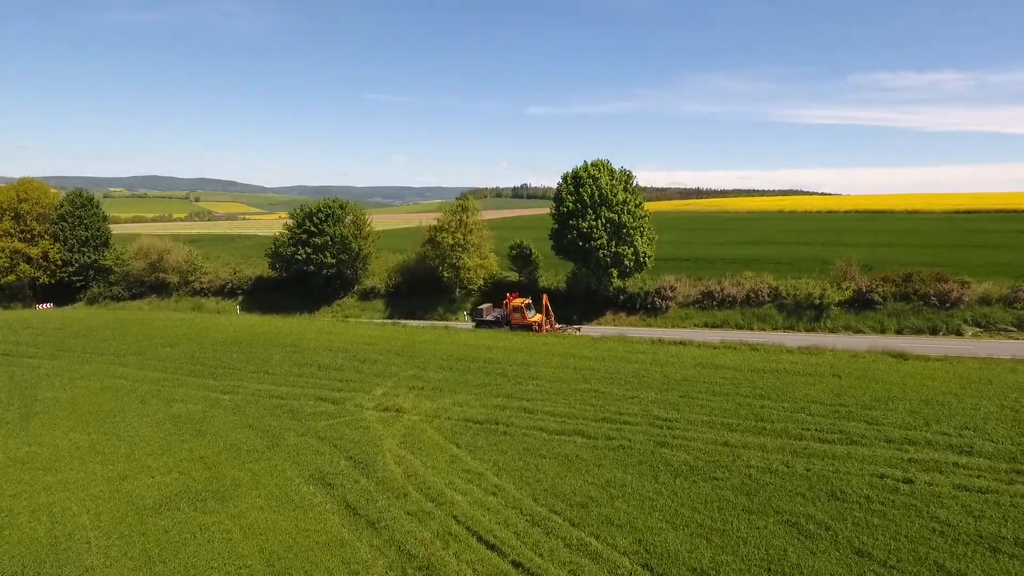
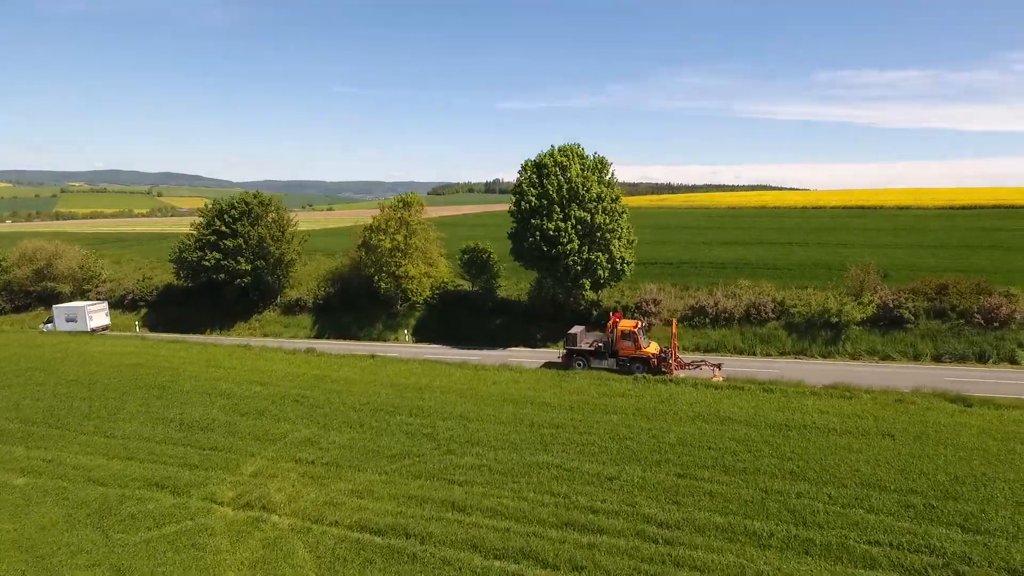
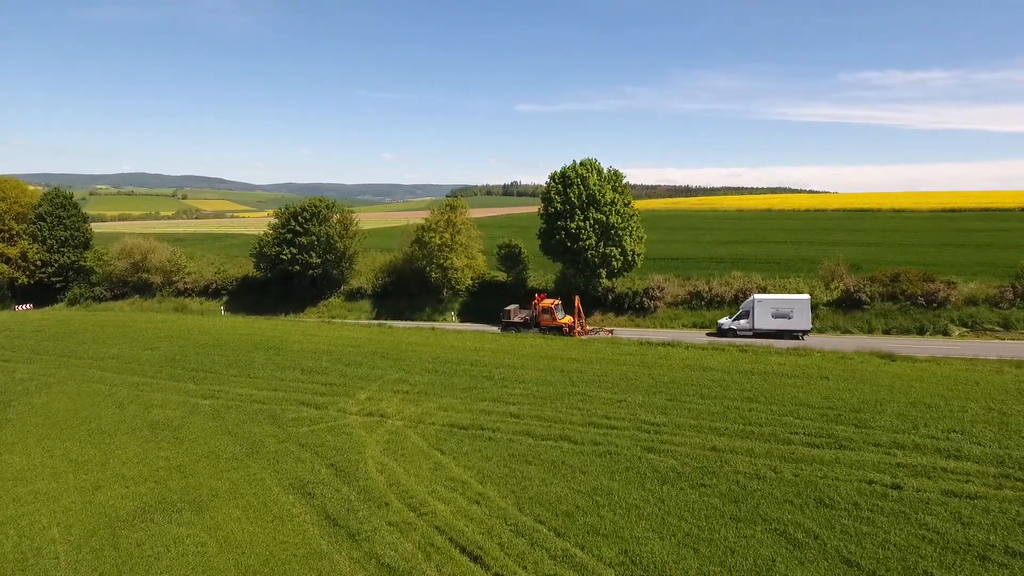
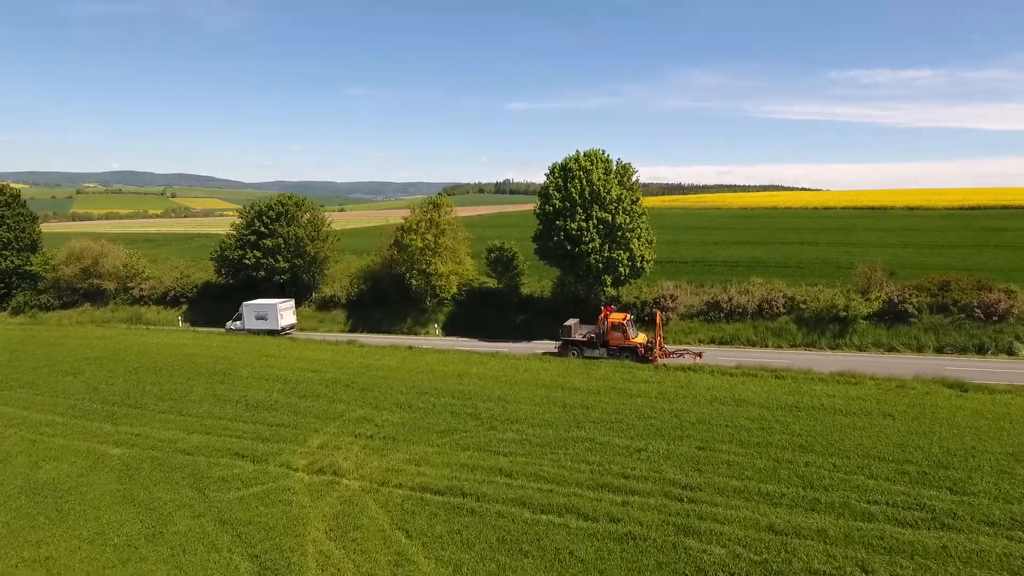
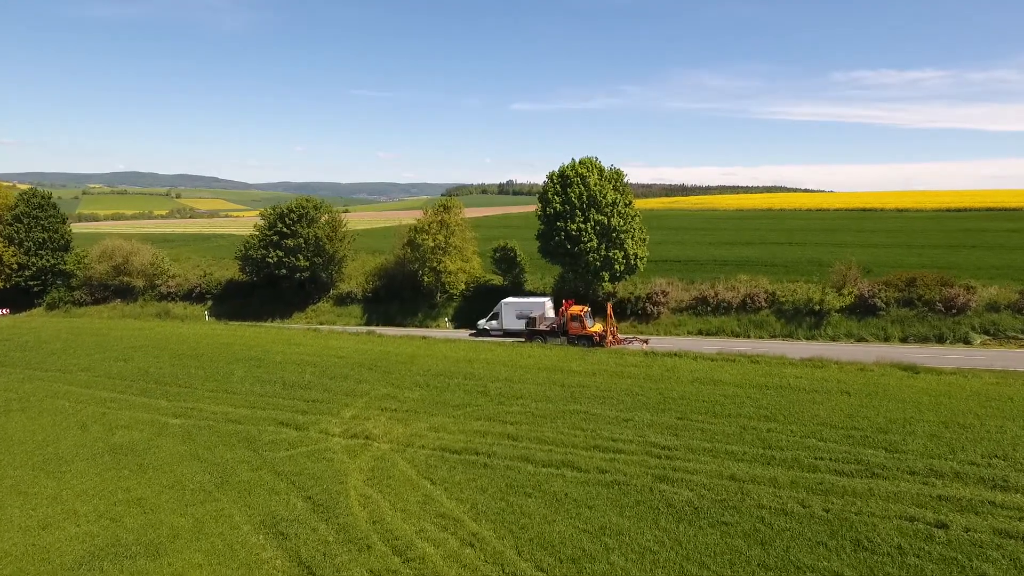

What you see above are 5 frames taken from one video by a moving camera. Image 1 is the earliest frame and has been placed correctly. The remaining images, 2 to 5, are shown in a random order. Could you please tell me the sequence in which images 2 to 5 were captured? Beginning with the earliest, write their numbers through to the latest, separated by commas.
3, 5, 4, 2
